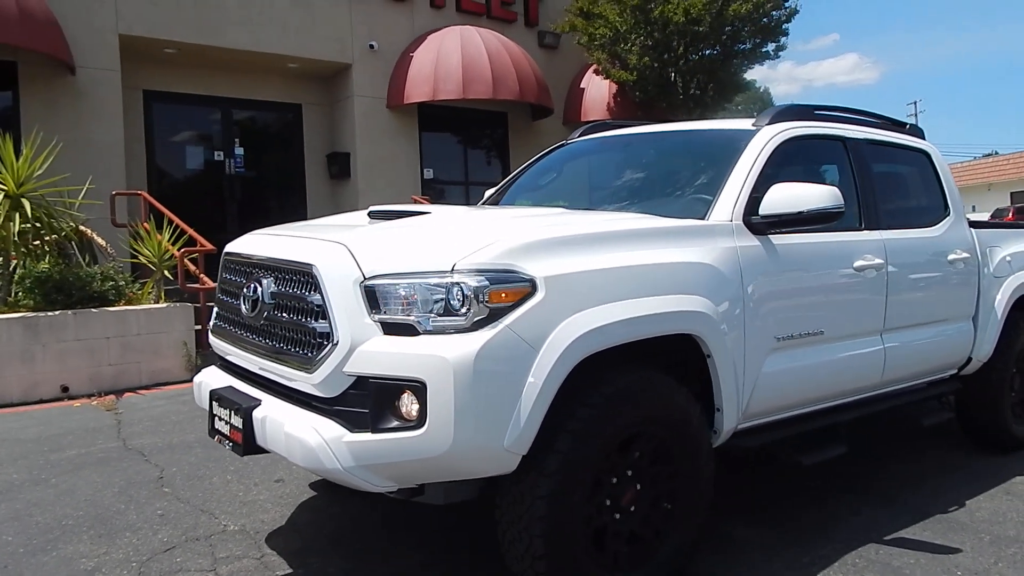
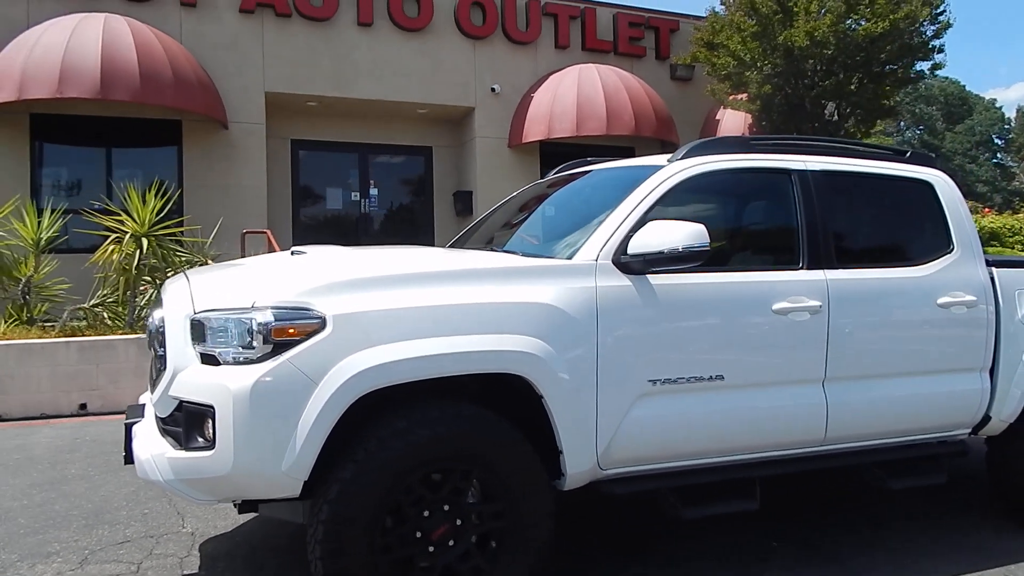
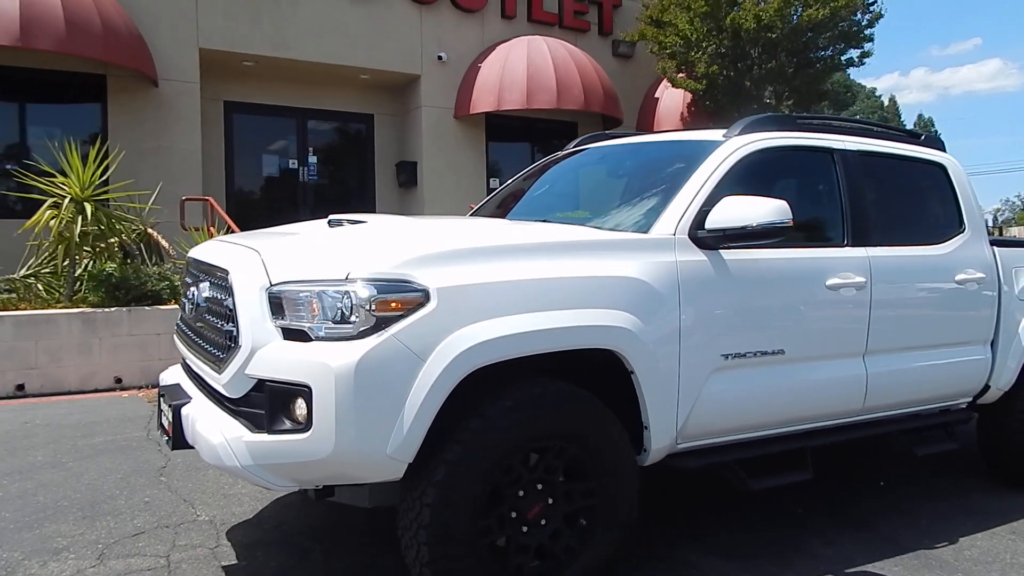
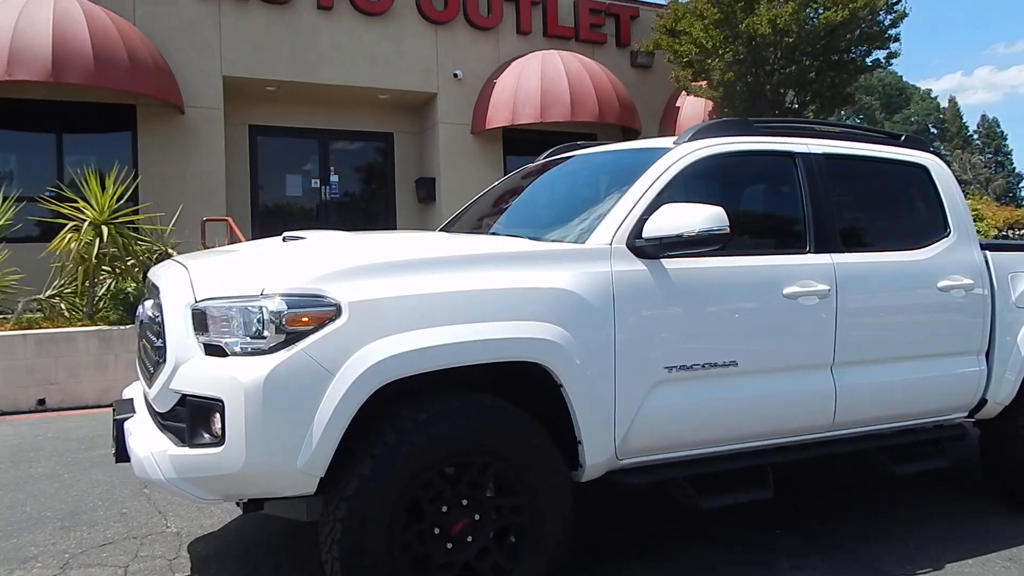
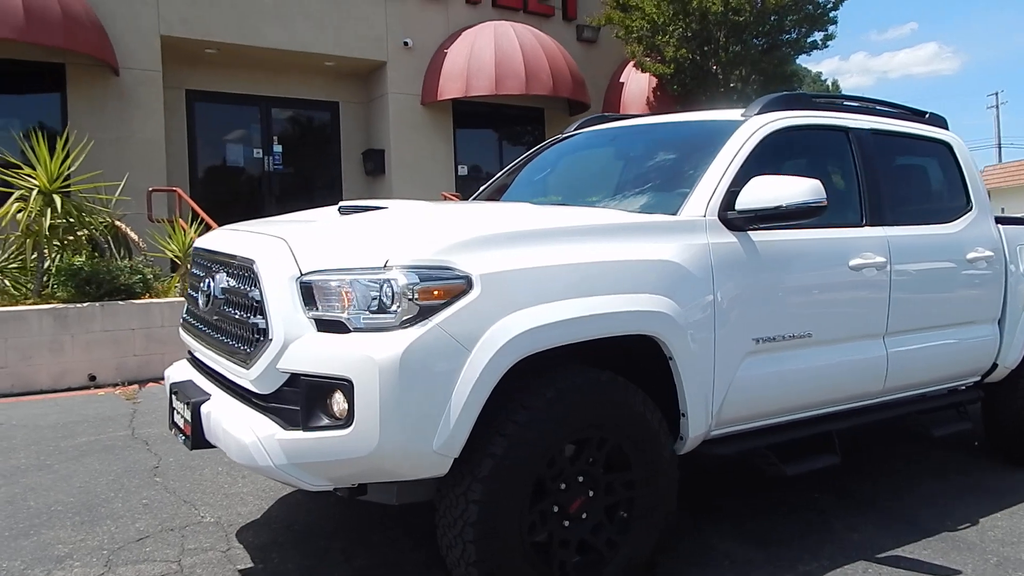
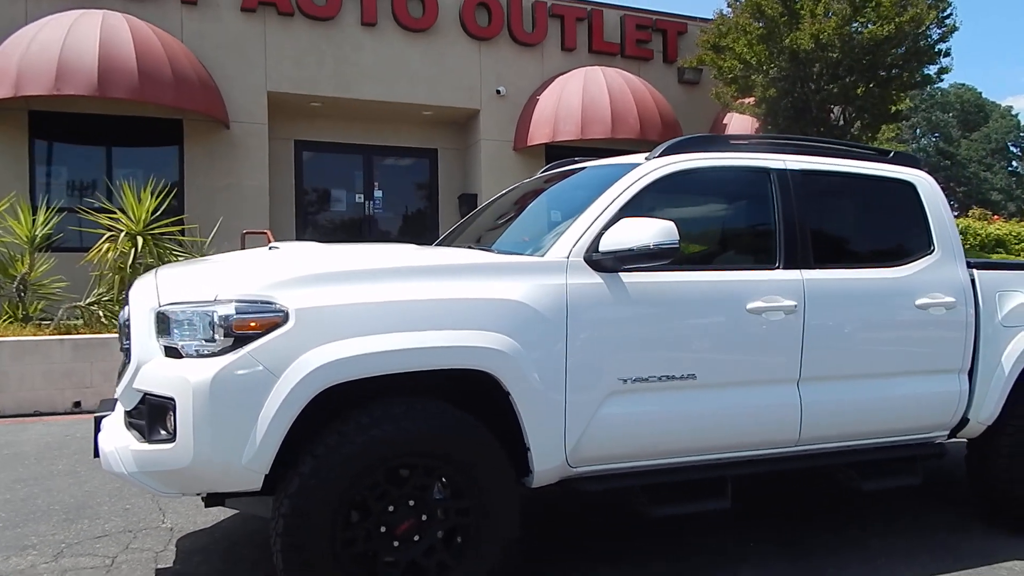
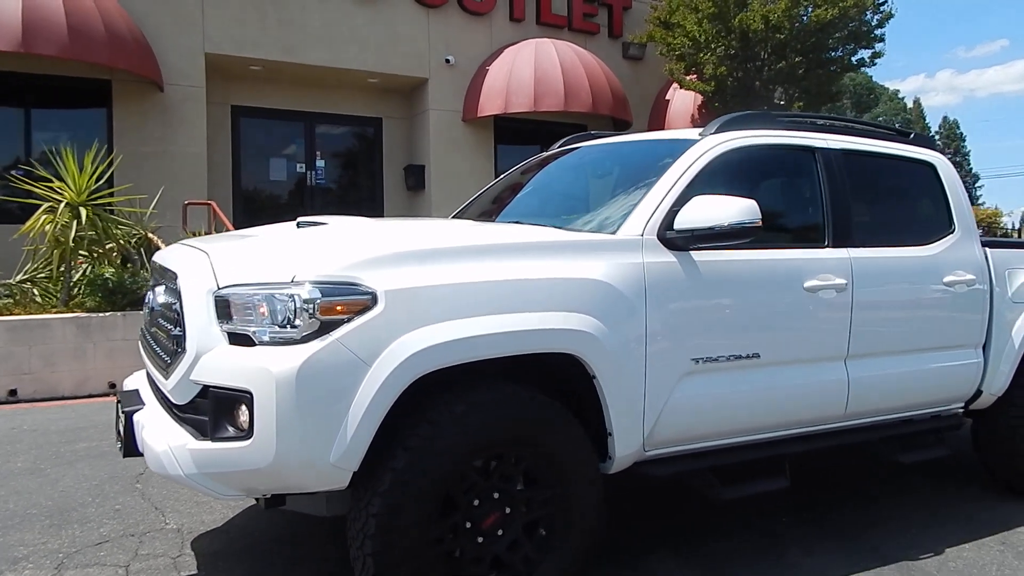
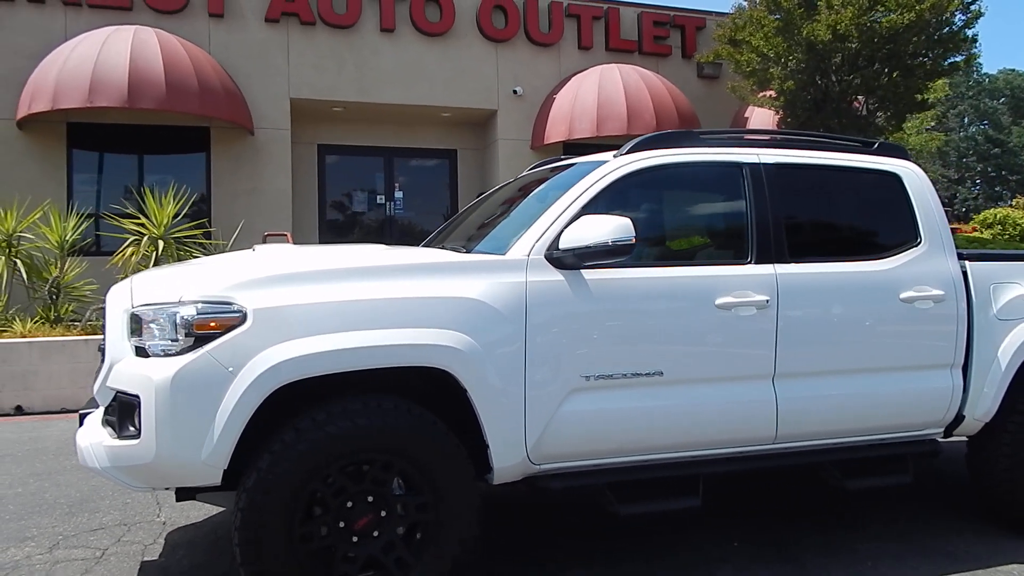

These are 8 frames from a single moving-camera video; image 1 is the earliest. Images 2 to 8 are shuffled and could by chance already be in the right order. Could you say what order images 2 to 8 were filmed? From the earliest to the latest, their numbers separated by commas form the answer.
5, 3, 7, 4, 2, 6, 8
